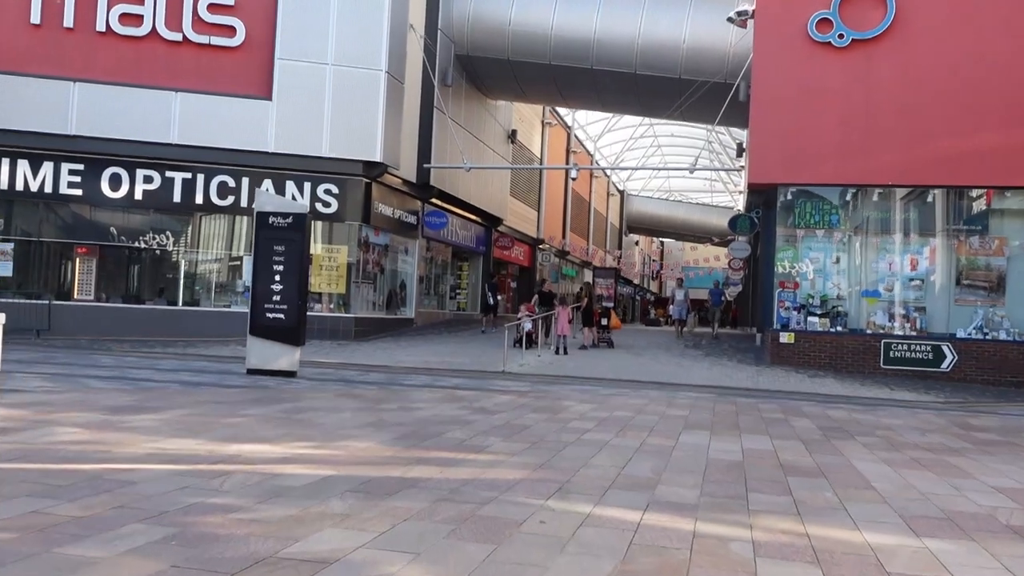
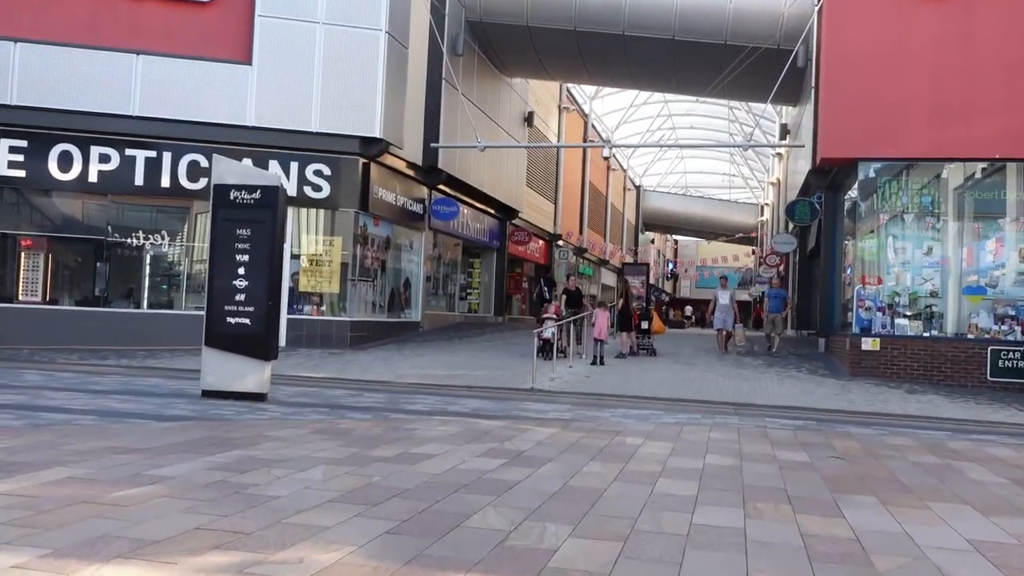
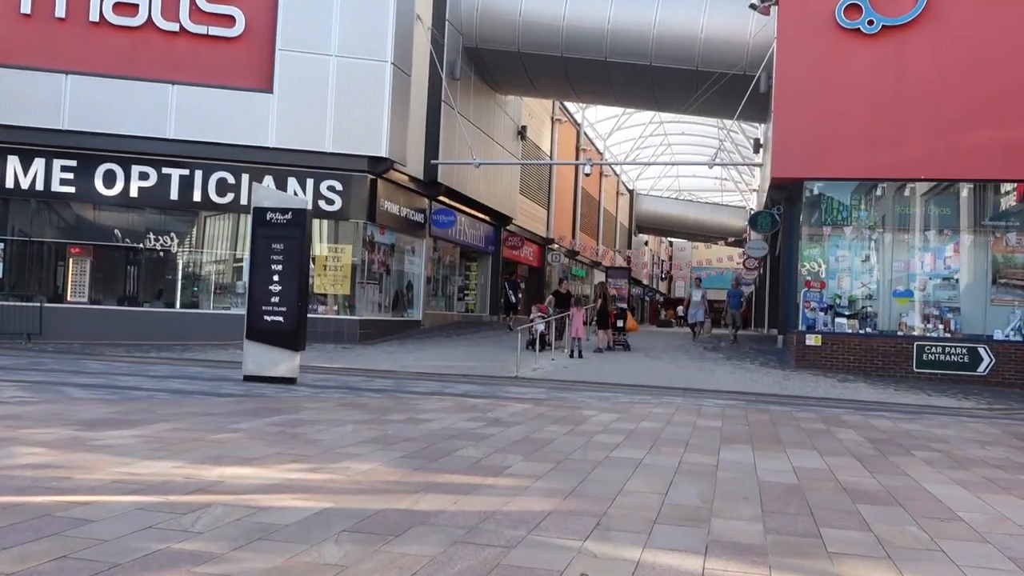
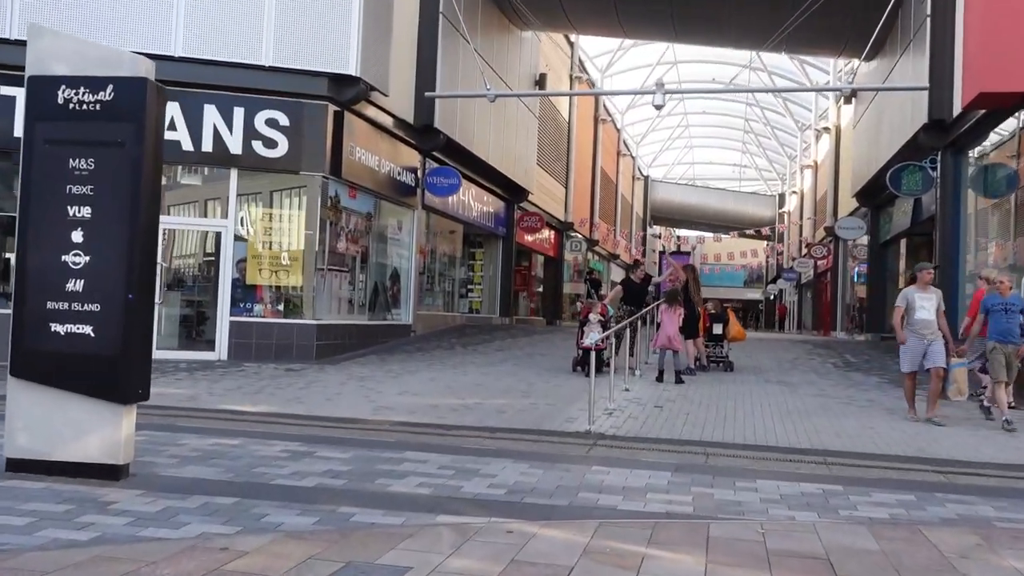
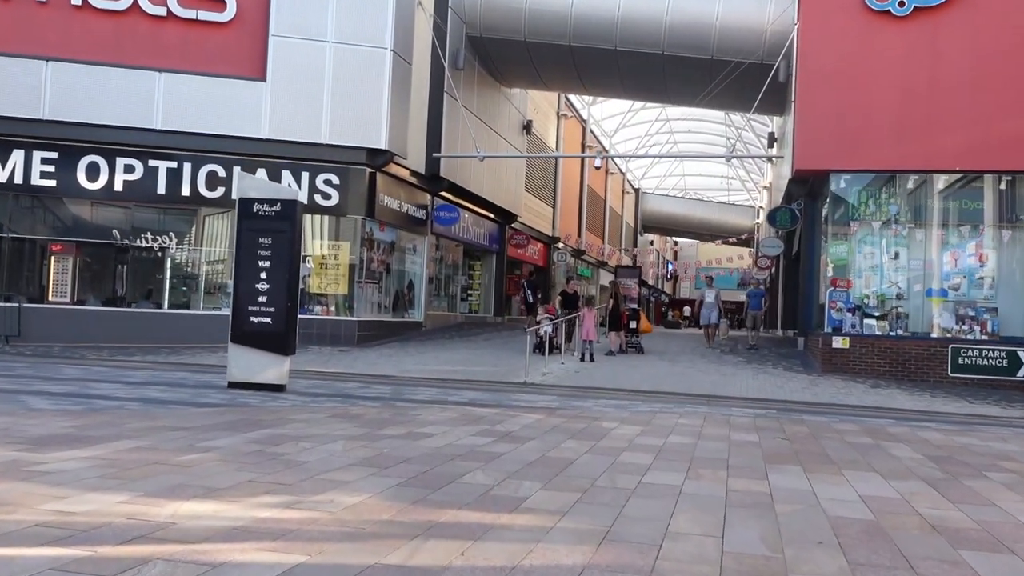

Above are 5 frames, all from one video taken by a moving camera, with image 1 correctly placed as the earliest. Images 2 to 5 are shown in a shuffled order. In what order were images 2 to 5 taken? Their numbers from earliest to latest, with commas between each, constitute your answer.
3, 5, 2, 4
